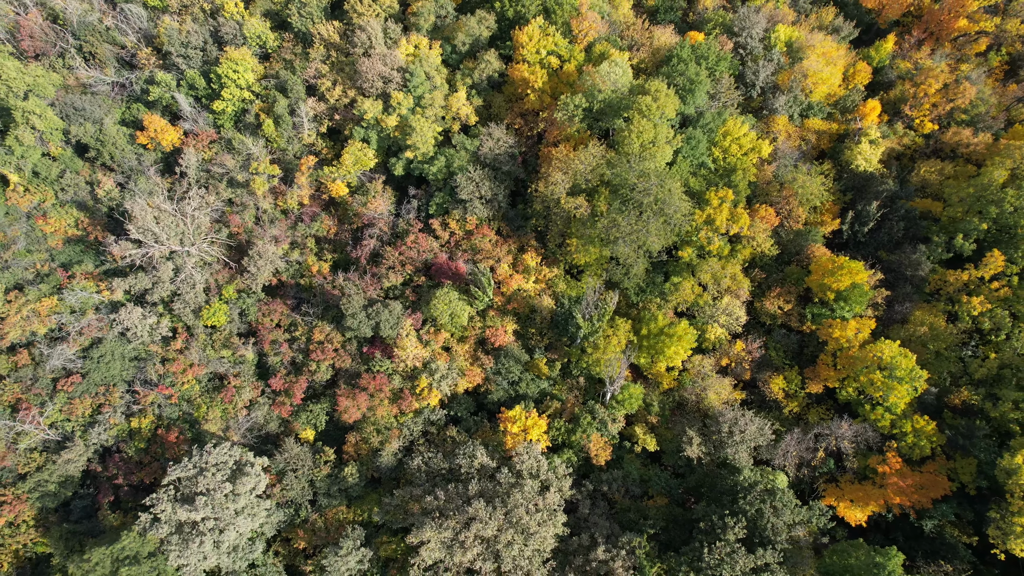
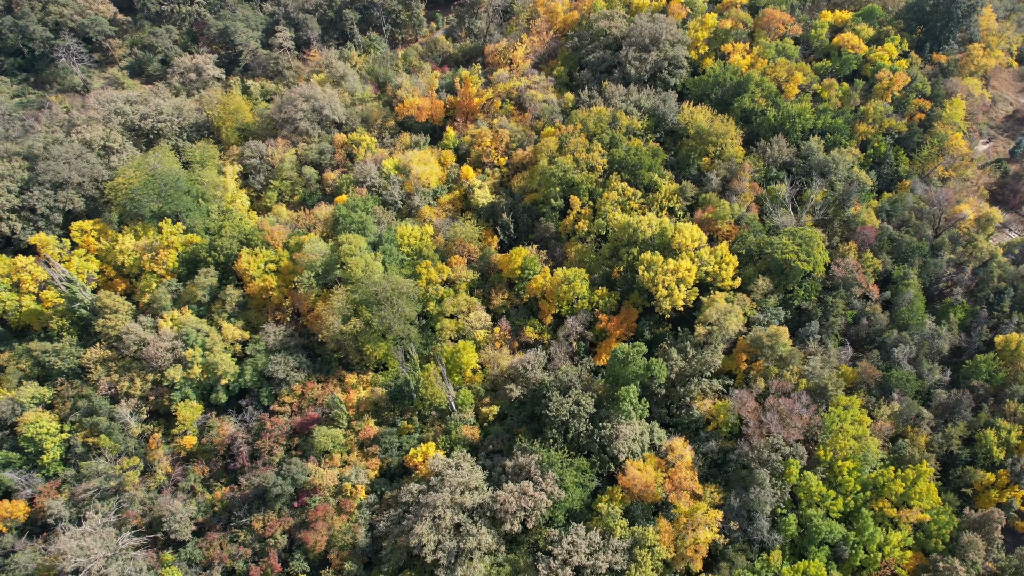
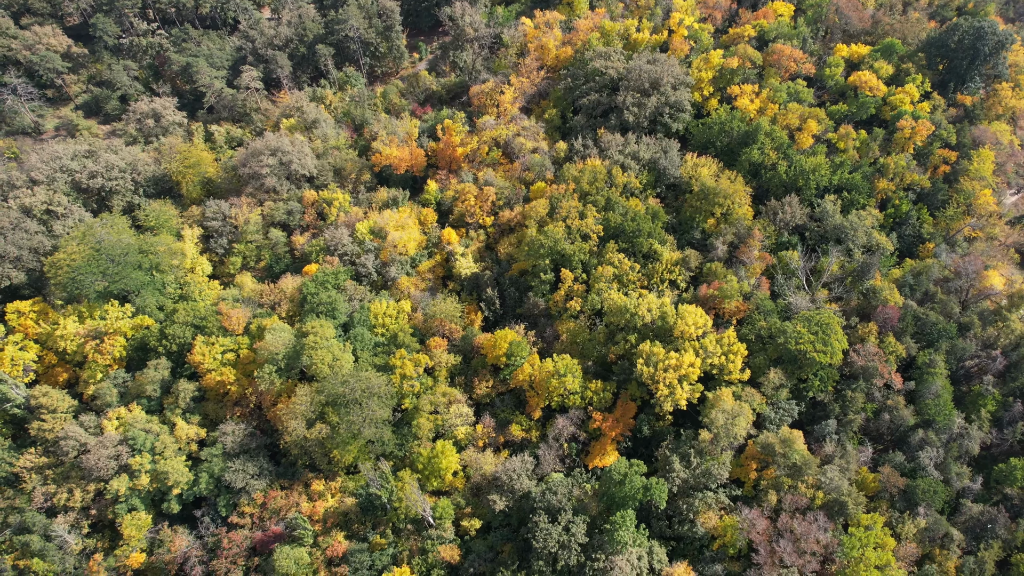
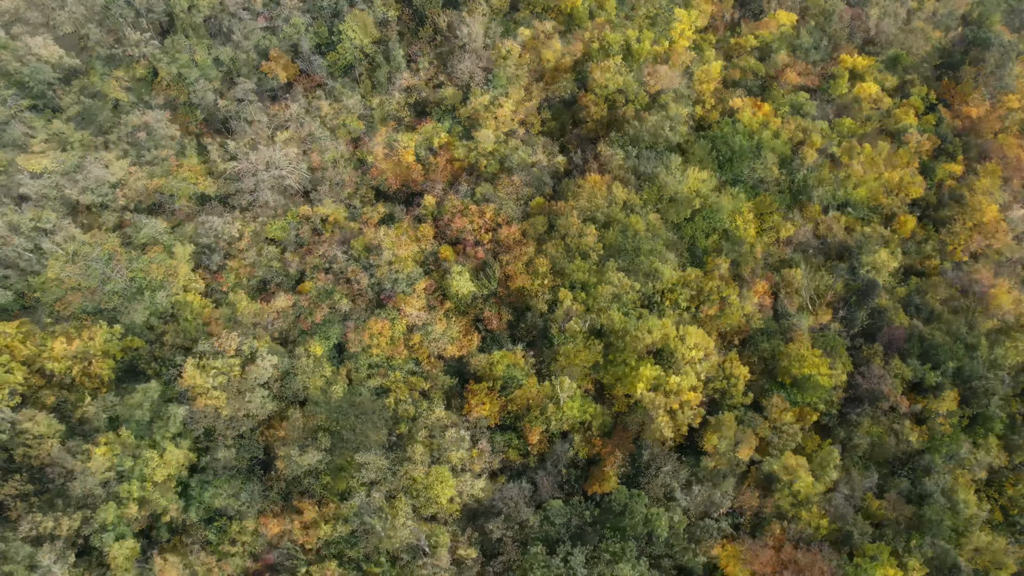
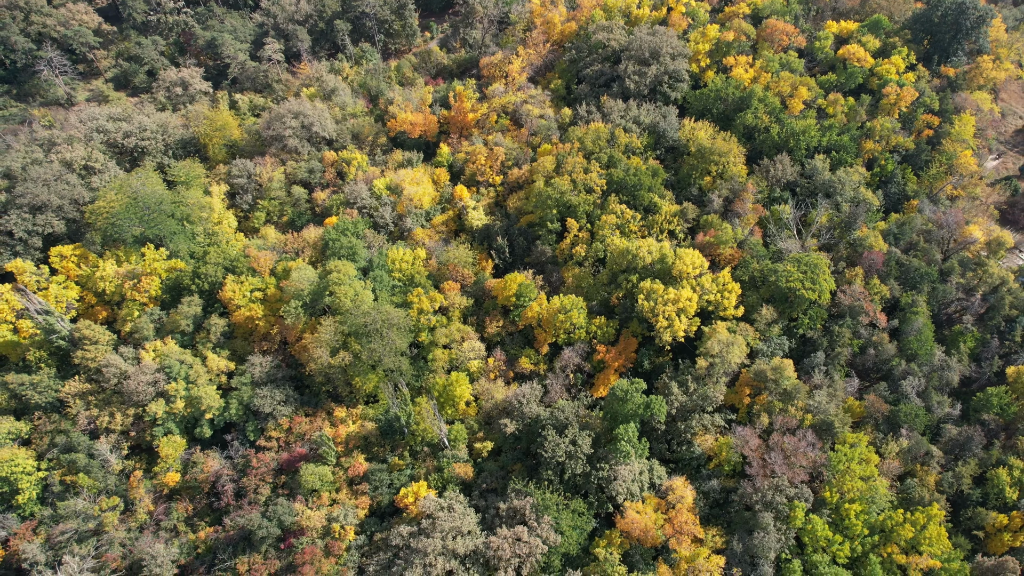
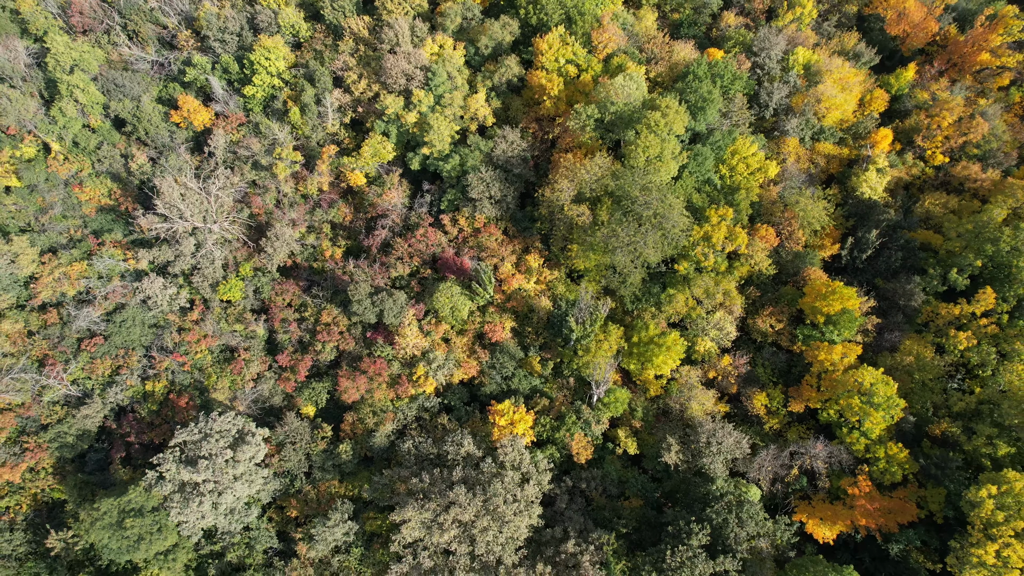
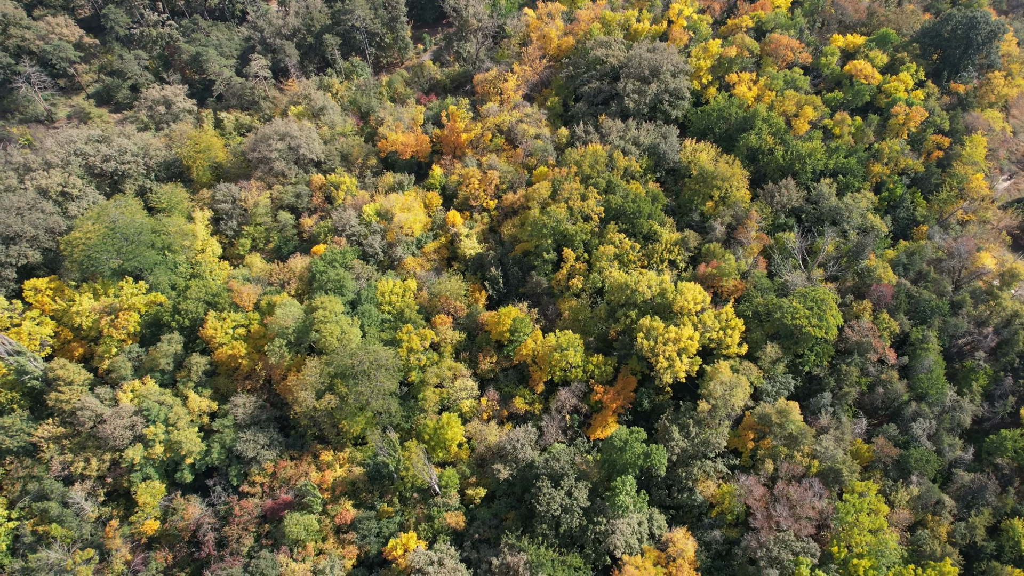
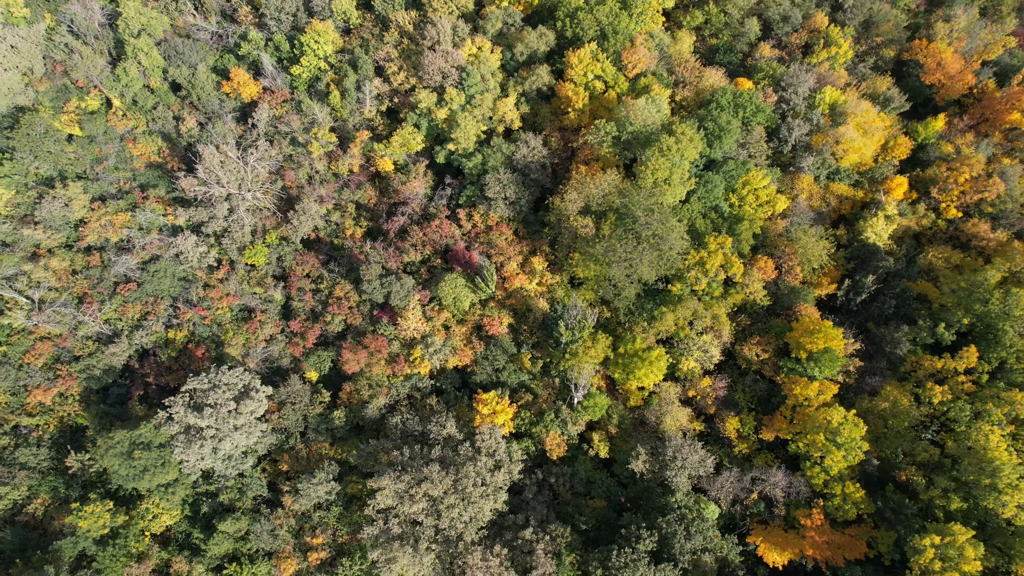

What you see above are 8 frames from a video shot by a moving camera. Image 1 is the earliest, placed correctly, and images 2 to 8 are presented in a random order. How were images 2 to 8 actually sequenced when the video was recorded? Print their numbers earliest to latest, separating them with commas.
6, 8, 4, 3, 7, 5, 2
